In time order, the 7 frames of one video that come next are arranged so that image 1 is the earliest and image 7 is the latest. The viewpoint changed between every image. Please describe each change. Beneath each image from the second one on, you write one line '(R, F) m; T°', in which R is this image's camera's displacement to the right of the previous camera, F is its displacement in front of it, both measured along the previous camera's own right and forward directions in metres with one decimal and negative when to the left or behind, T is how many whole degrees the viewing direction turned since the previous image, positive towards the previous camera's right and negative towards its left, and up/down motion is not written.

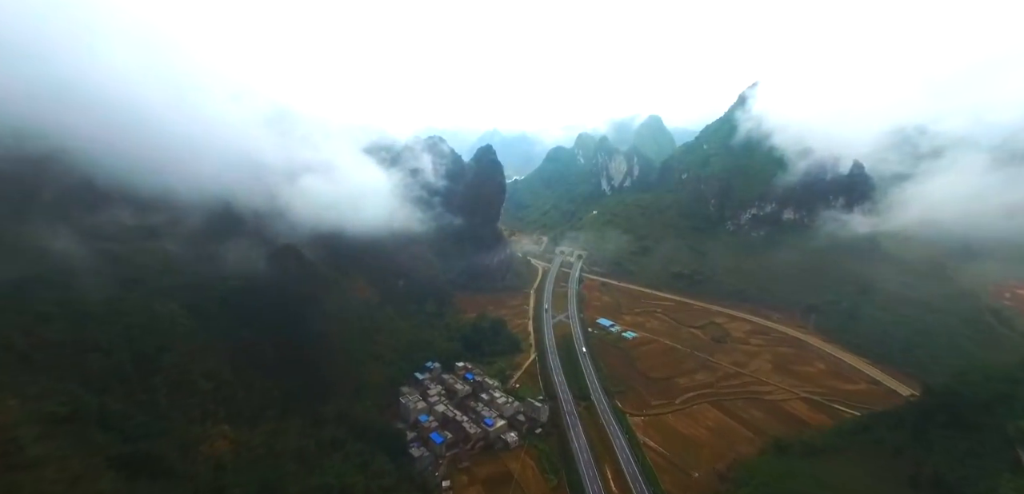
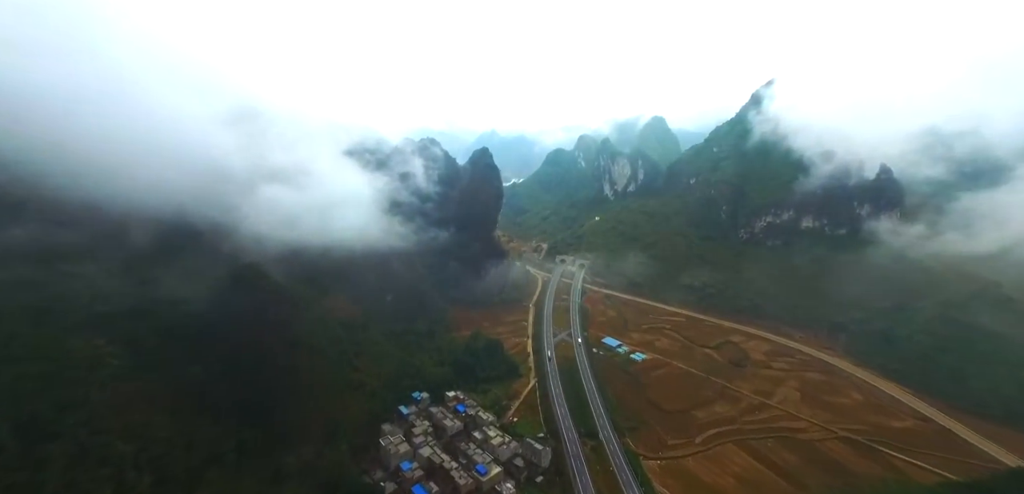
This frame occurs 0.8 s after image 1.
(+0.4, +9.4) m; 0°
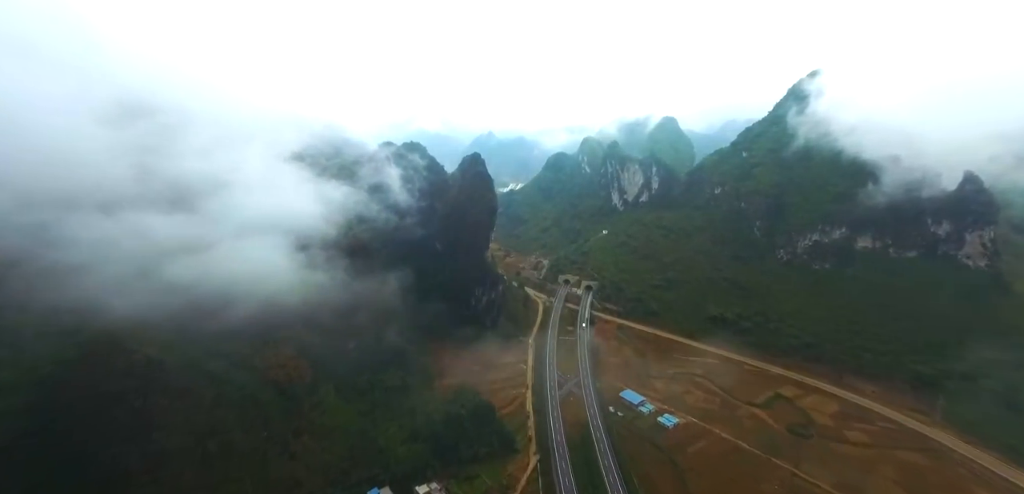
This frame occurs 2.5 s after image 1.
(+1.0, +20.6) m; 0°
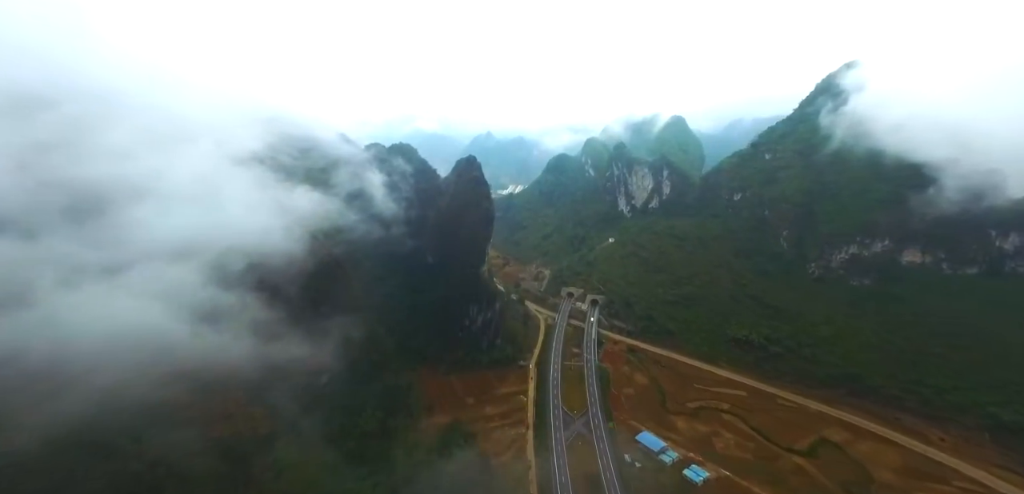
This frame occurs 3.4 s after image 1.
(+0.3, +11.9) m; 0°
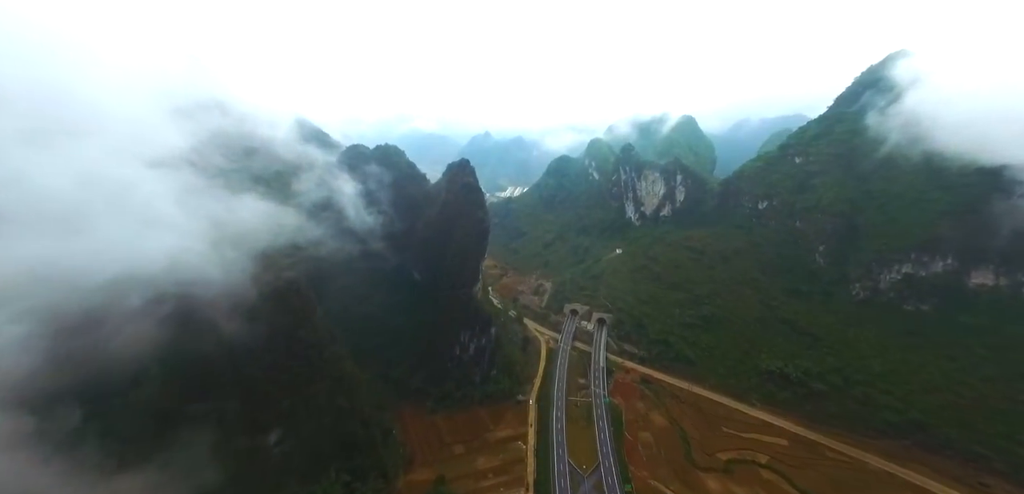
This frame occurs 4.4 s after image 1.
(+0.5, +13.2) m; 0°
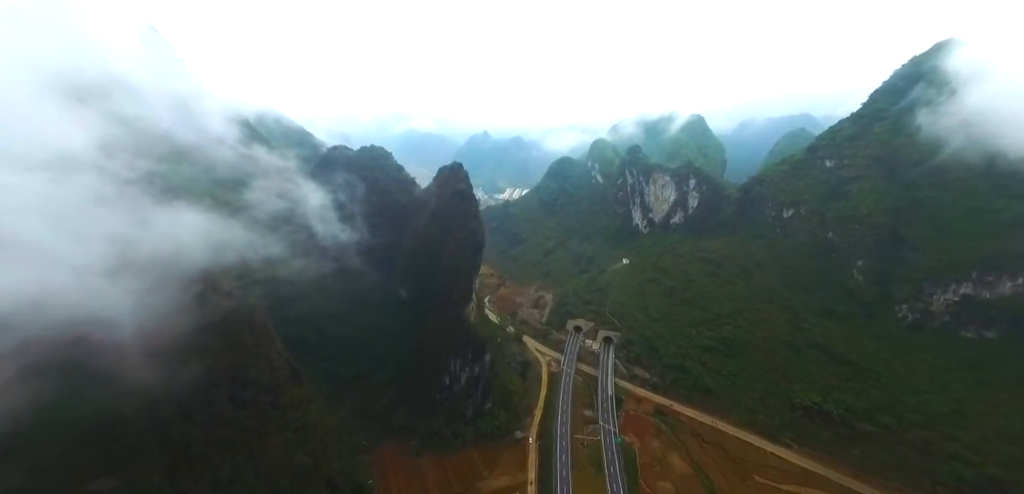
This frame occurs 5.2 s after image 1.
(+0.4, +10.8) m; 0°
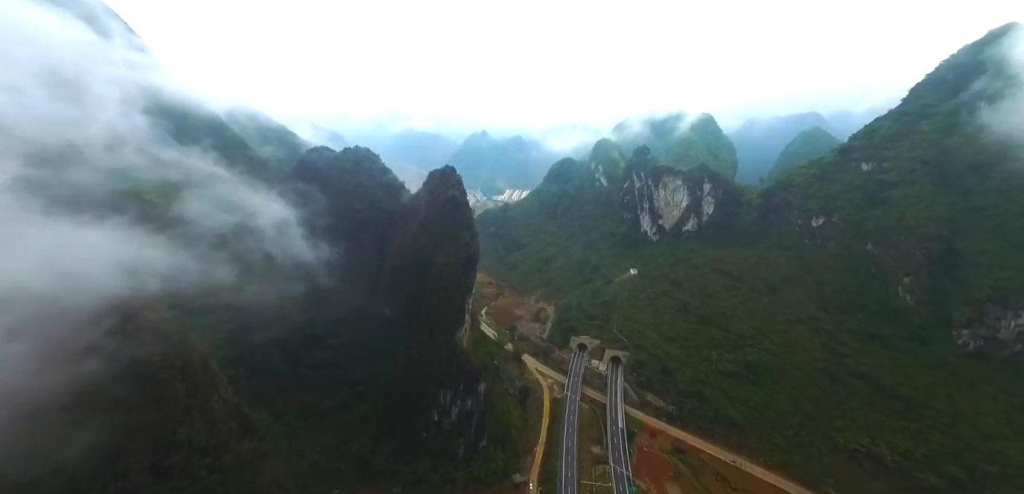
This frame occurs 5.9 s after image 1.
(+0.2, +10.0) m; 0°
